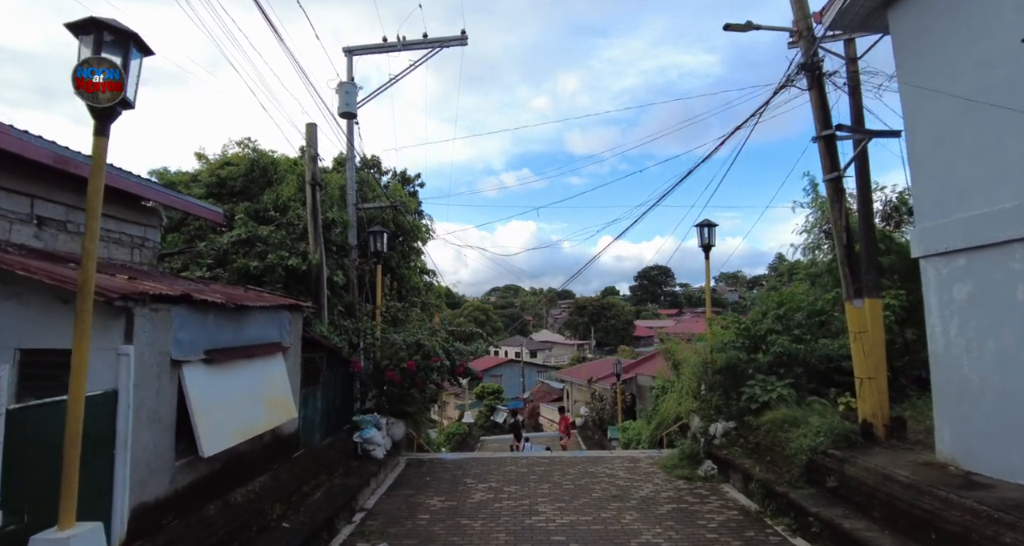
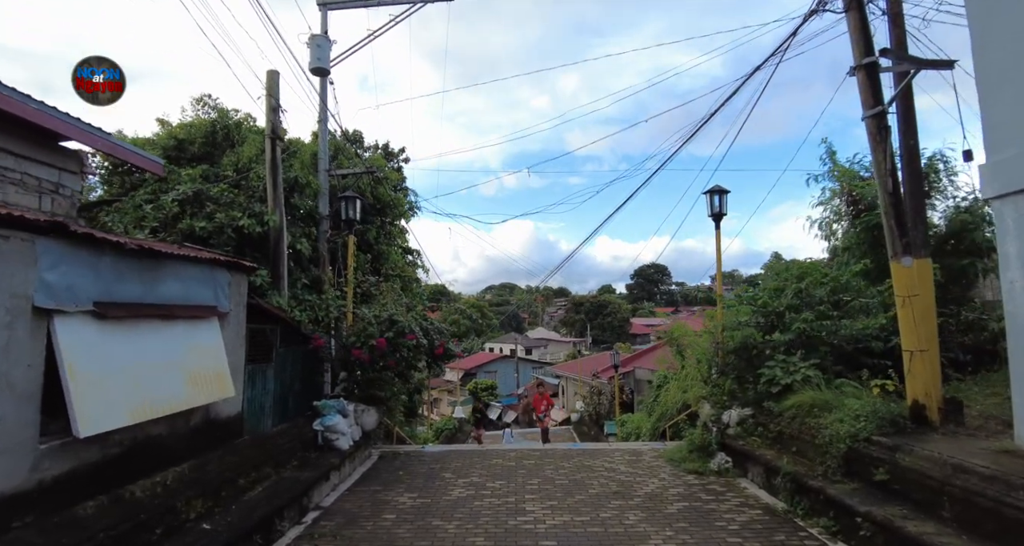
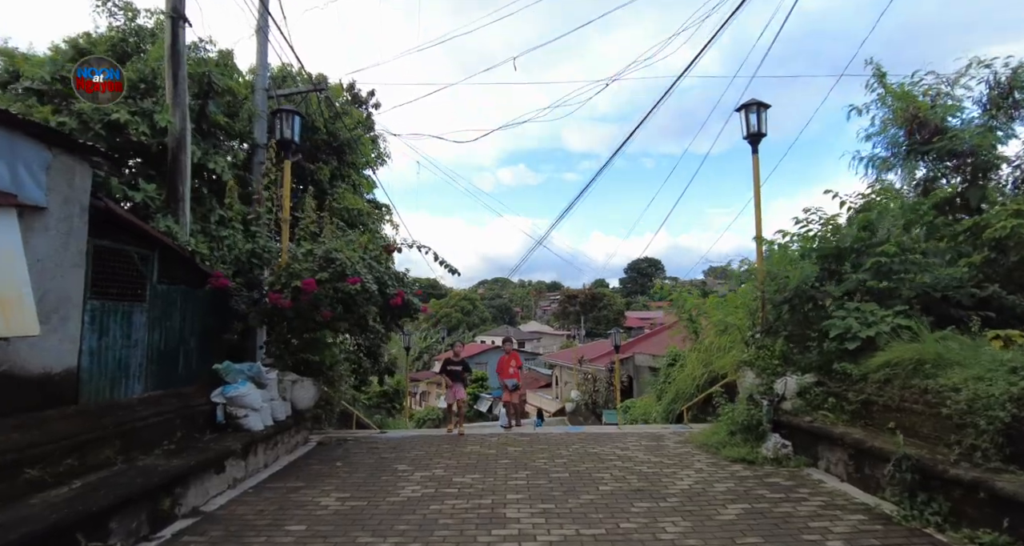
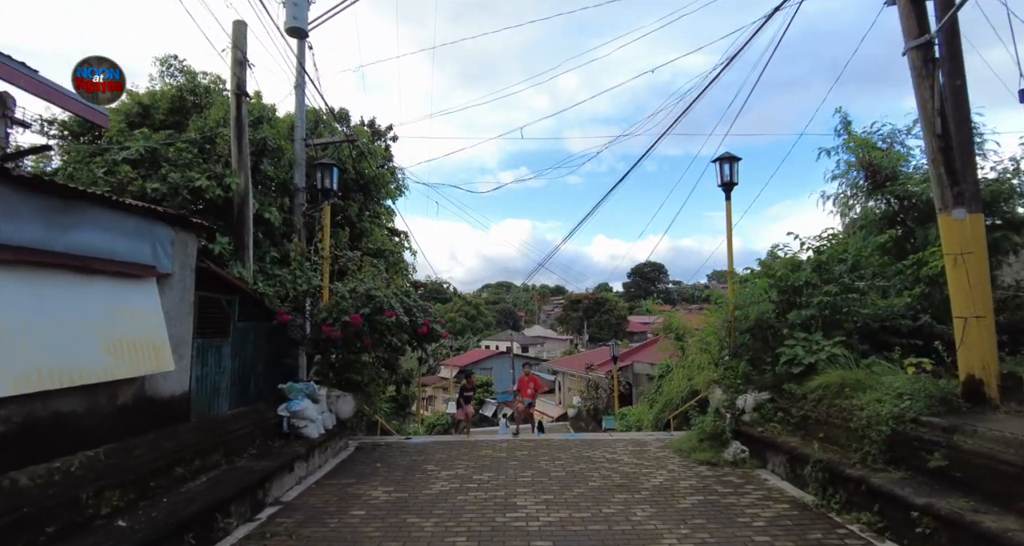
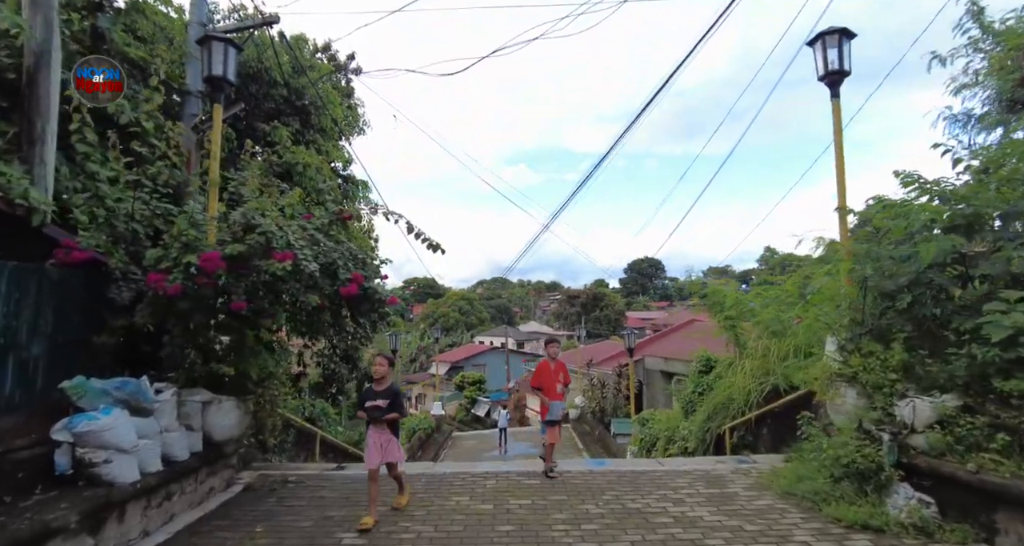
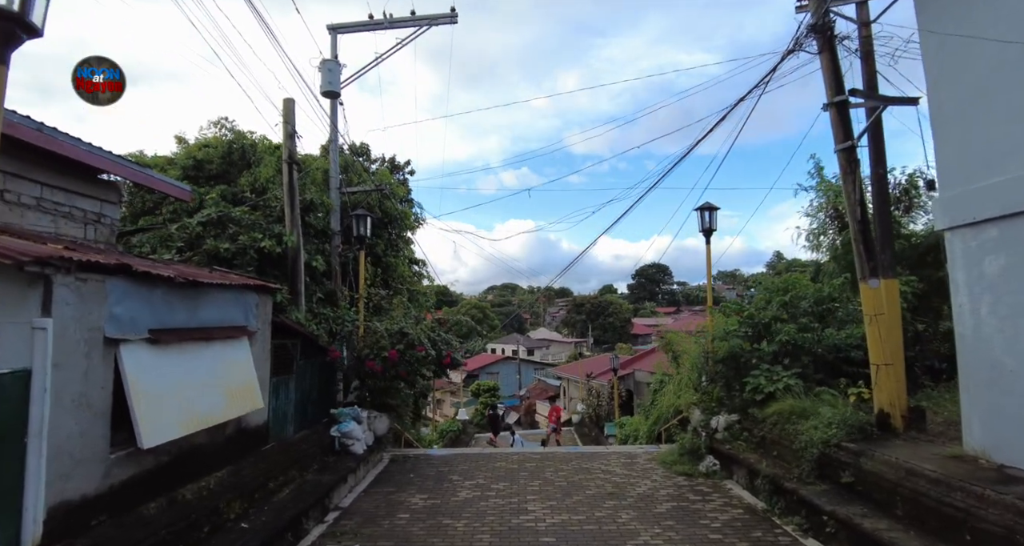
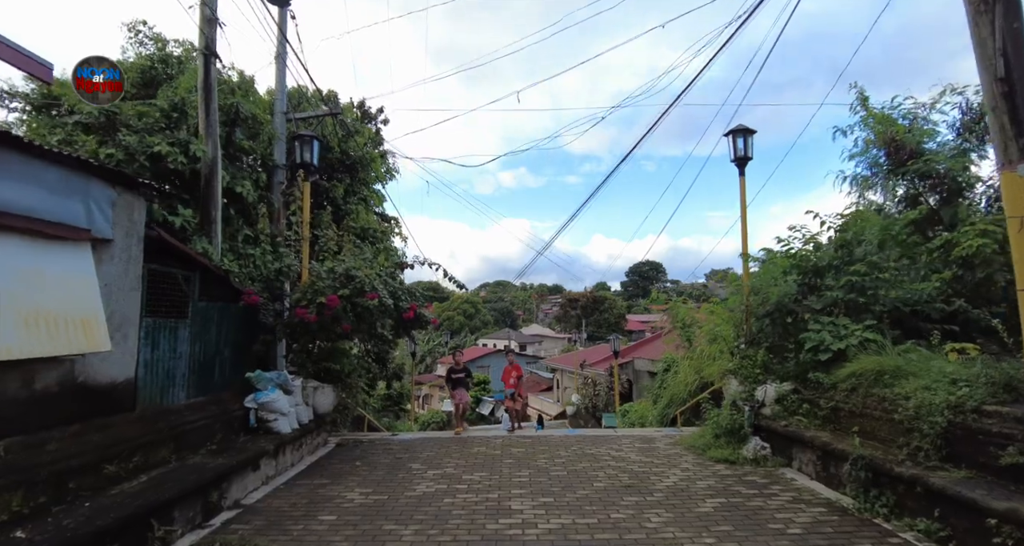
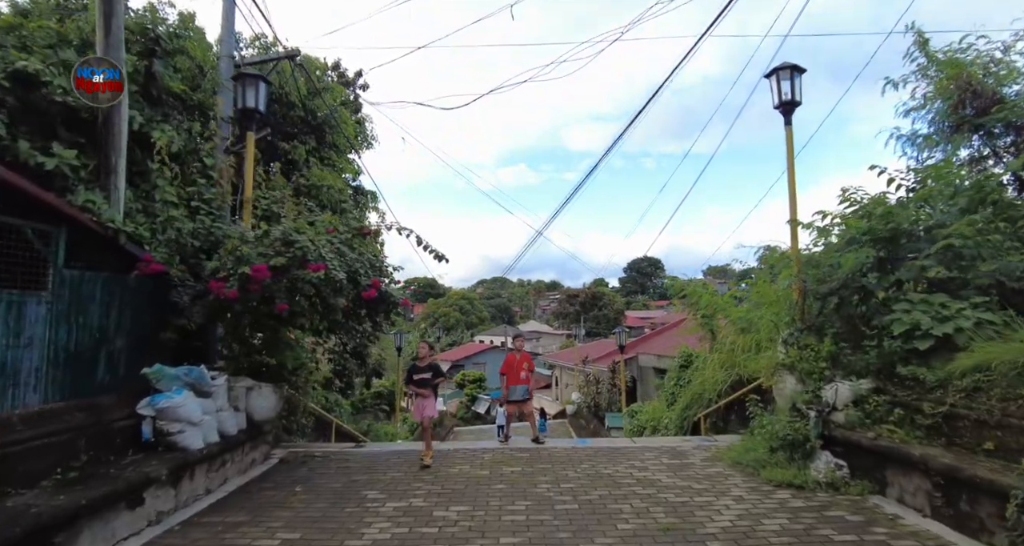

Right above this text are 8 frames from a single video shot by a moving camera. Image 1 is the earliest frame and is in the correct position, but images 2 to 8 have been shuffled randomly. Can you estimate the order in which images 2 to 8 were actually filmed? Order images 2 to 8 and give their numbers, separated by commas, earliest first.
6, 2, 4, 7, 3, 8, 5
